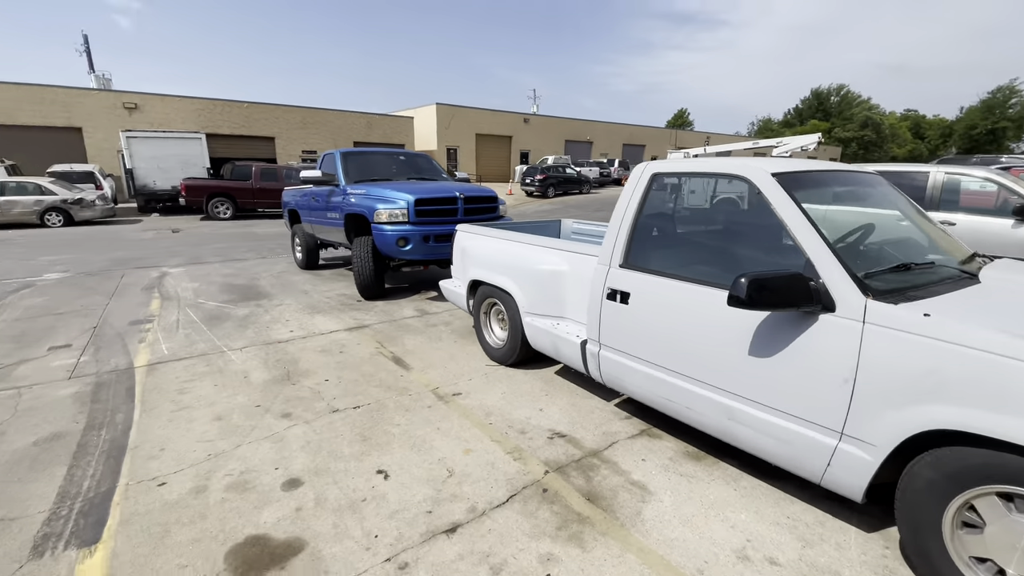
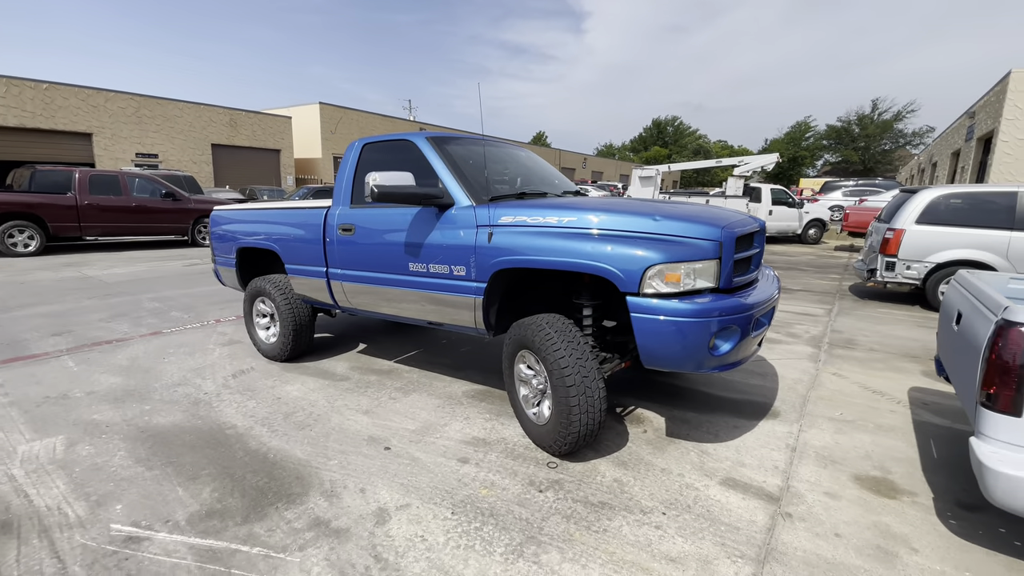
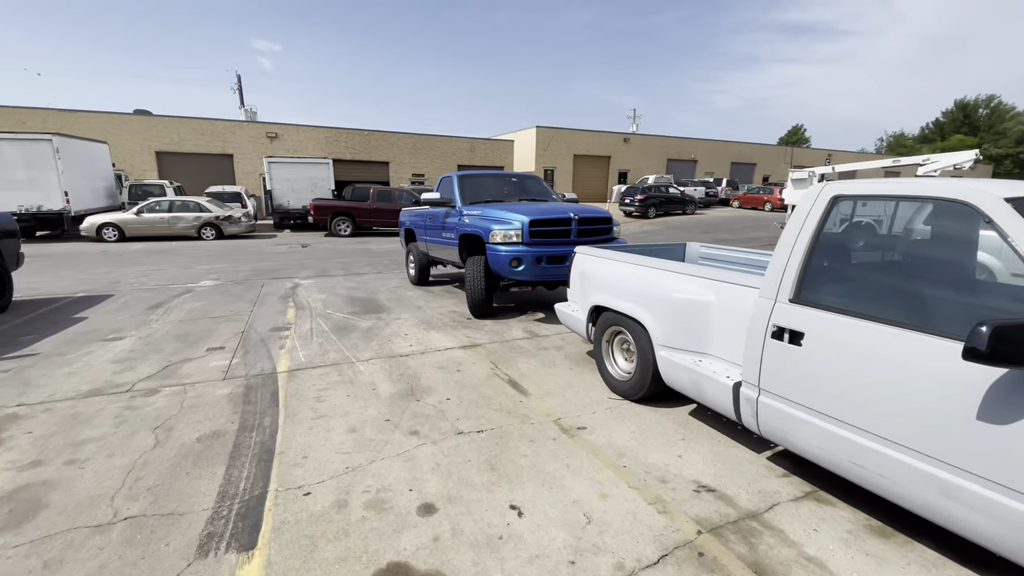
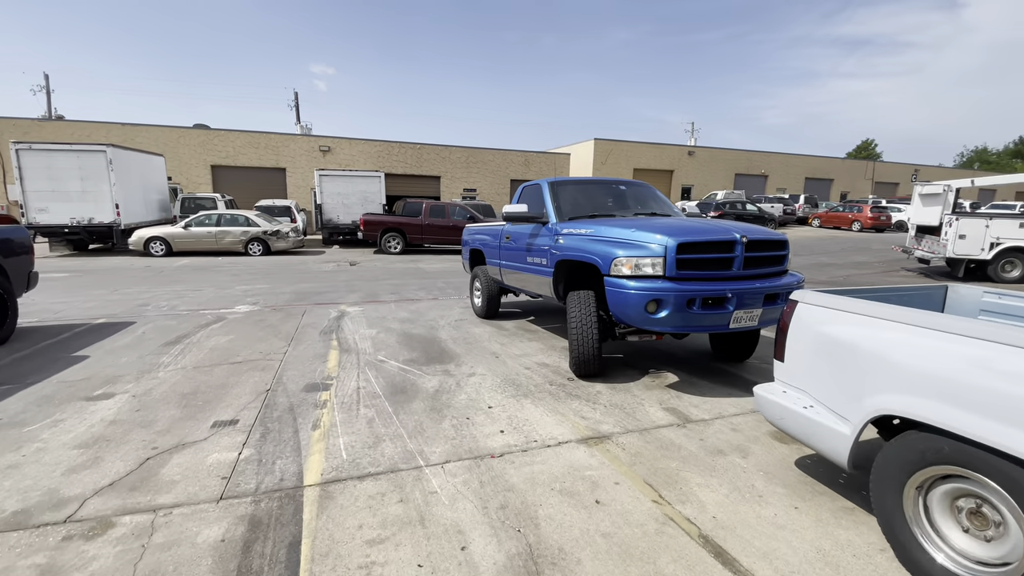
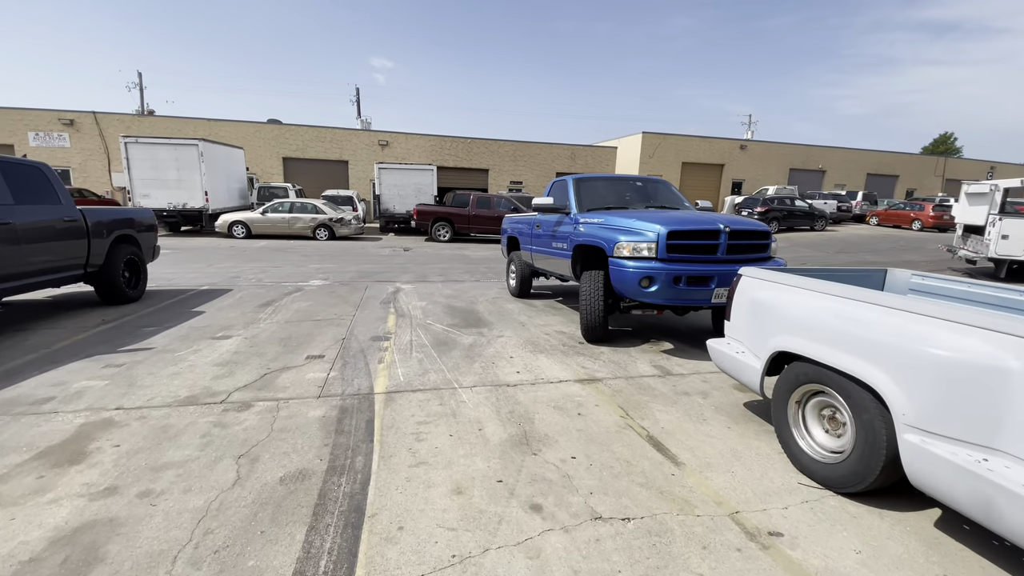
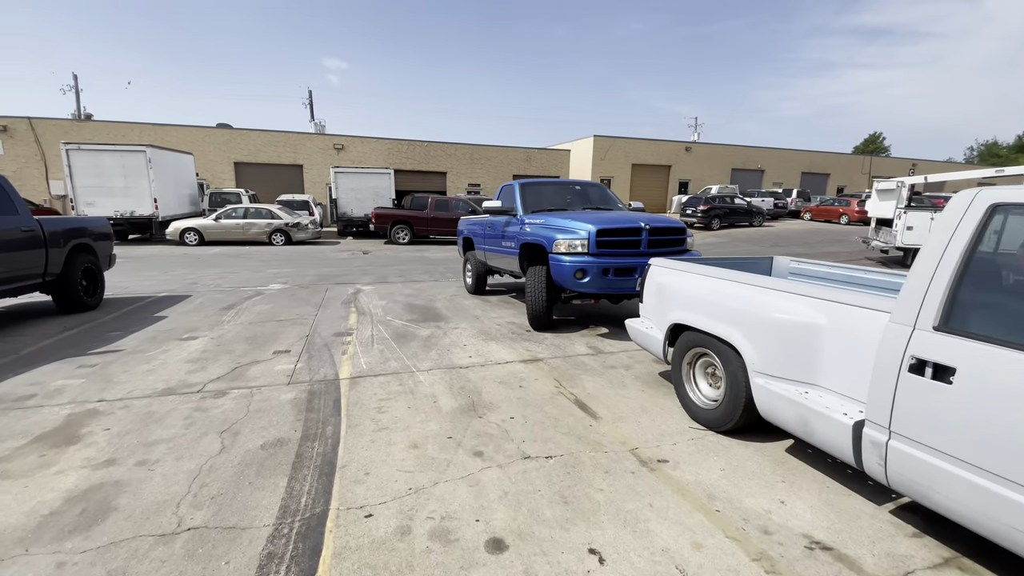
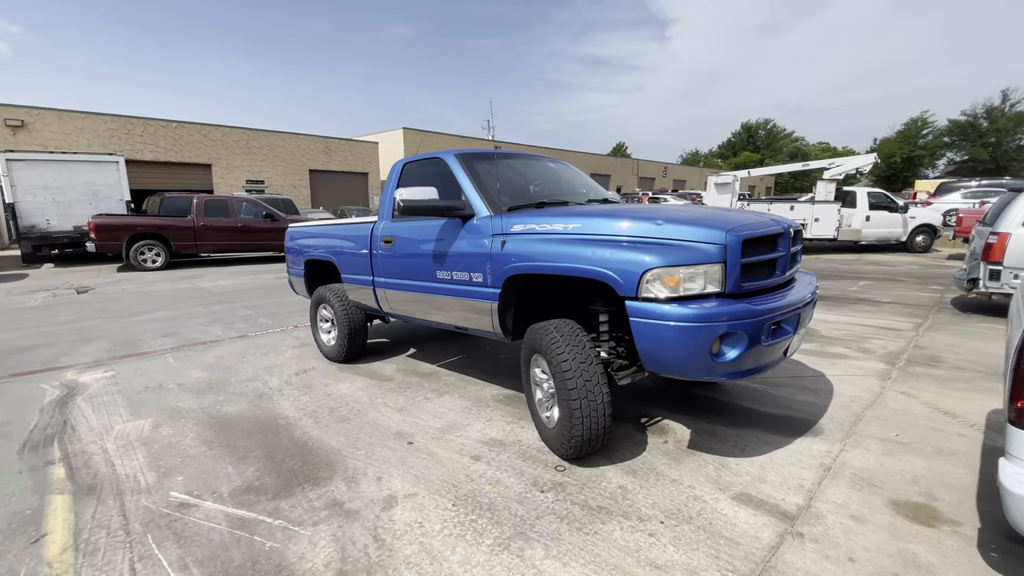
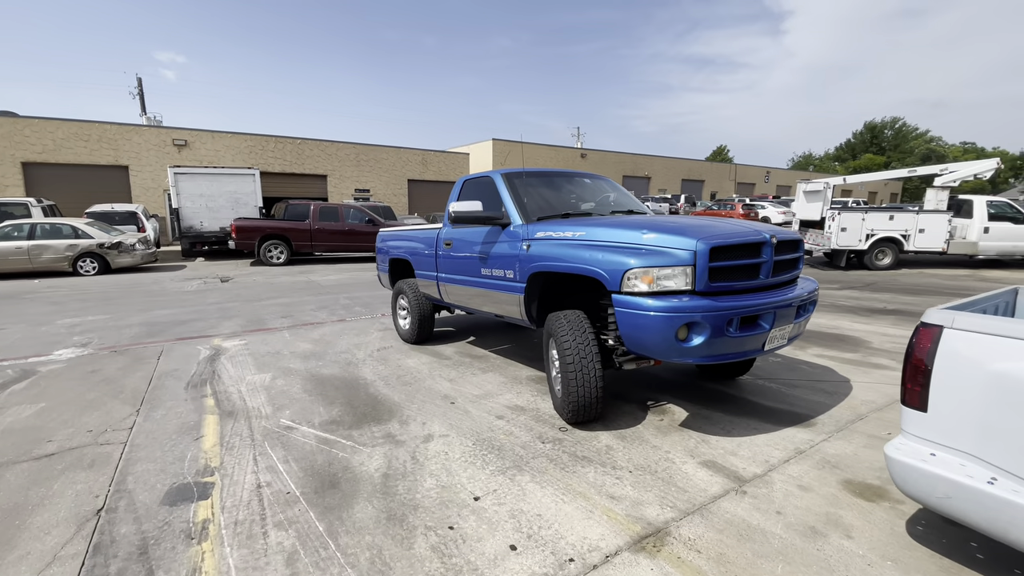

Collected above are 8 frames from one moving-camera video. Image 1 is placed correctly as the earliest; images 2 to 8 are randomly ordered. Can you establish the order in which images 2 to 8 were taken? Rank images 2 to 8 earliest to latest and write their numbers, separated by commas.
3, 6, 5, 4, 8, 7, 2
